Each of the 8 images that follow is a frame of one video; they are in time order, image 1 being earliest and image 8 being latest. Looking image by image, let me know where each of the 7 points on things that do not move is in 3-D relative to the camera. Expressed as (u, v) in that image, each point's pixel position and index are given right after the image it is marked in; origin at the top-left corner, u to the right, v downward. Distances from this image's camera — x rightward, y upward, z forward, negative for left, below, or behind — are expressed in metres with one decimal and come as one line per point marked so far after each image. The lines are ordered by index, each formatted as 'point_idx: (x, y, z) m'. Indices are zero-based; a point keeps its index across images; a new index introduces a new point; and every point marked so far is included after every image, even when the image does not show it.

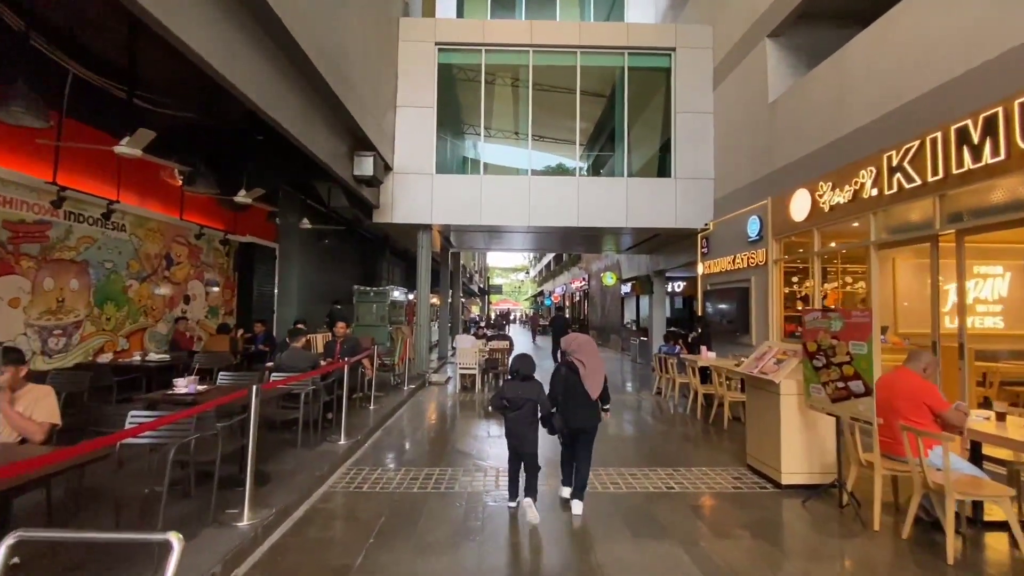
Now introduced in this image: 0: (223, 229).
0: (-6.3, +1.3, +10.9) m
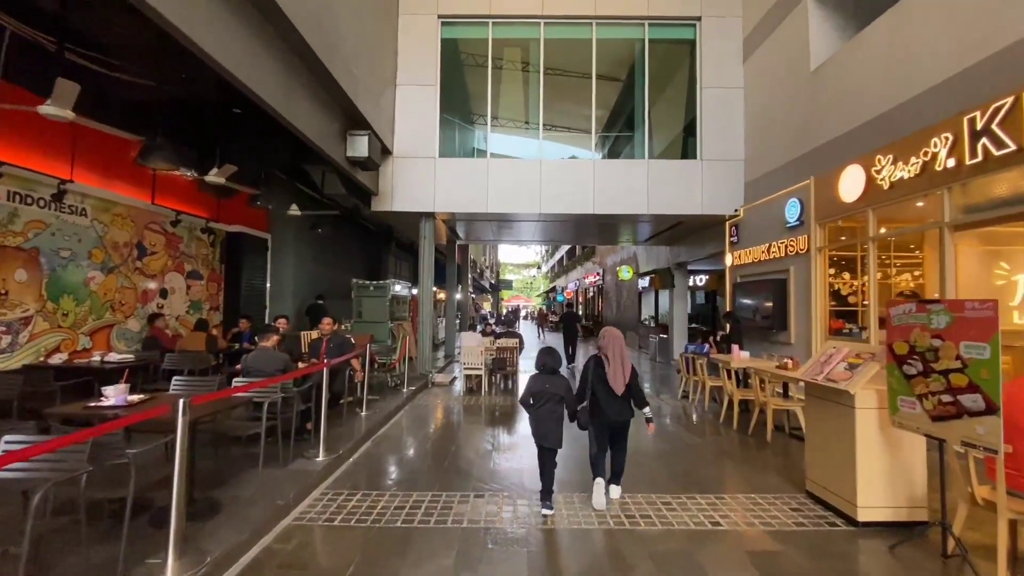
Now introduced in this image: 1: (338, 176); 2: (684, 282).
0: (-6.1, +1.4, +10.0) m
1: (-3.9, +2.5, +11.0) m
2: (+6.1, +0.2, +17.5) m
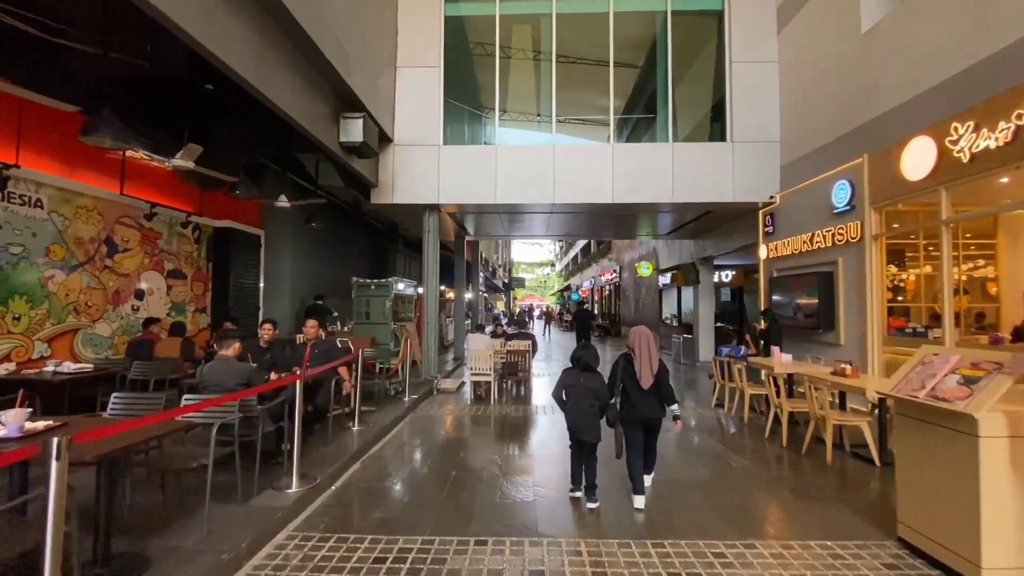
0: (-6.0, +1.4, +9.1) m
1: (-3.7, +2.5, +10.1) m
2: (+6.5, +0.3, +16.3) m
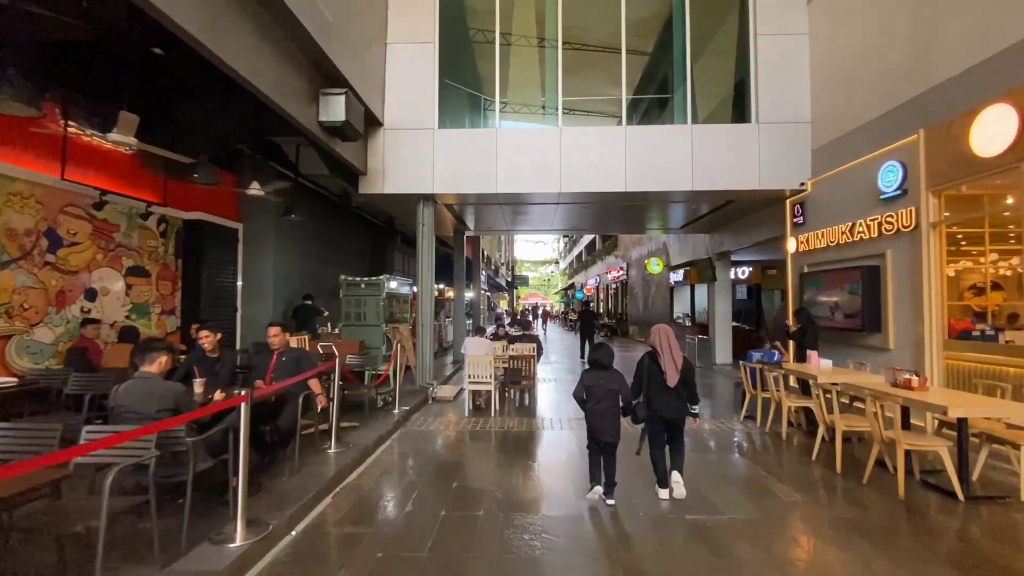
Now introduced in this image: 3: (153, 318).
0: (-5.9, +1.4, +8.1) m
1: (-3.6, +2.6, +9.1) m
2: (+6.6, +0.4, +15.2) m
3: (-6.0, -0.5, +8.3) m
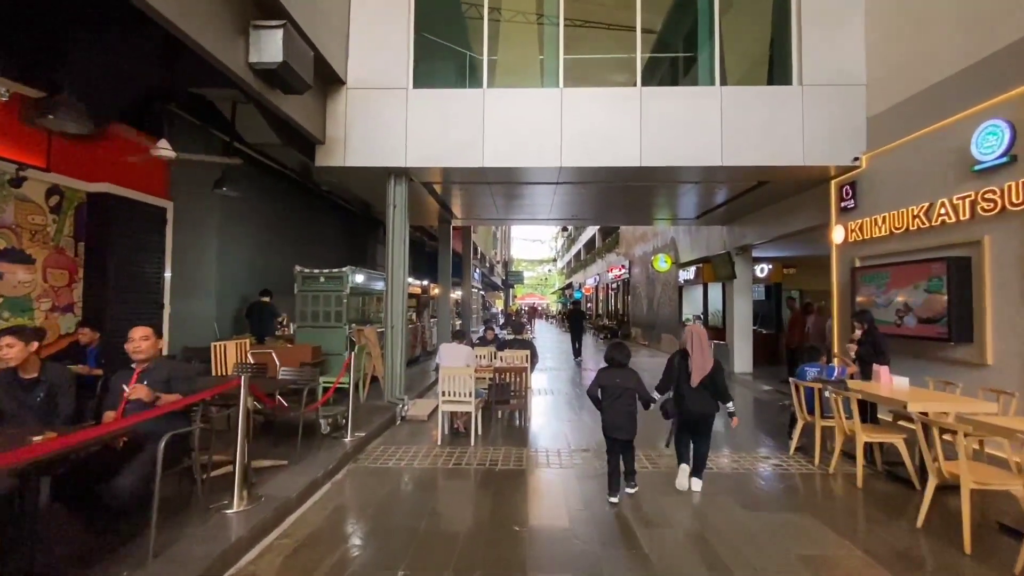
0: (-6.1, +1.6, +6.3) m
1: (-3.8, +2.7, +7.3) m
2: (+6.3, +0.4, +13.5) m
3: (-6.2, -0.4, +6.5) m
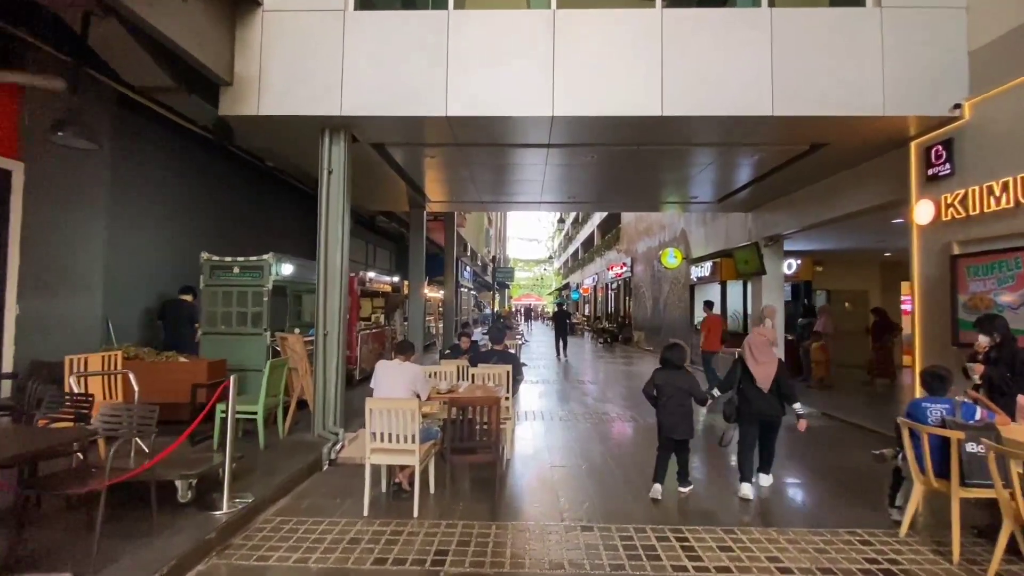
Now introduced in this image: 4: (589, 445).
0: (-6.4, +1.7, +4.1) m
1: (-4.1, +2.8, +5.1) m
2: (+6.0, +0.5, +11.3) m
3: (-6.5, -0.3, +4.3) m
4: (+1.1, -2.2, +6.9) m
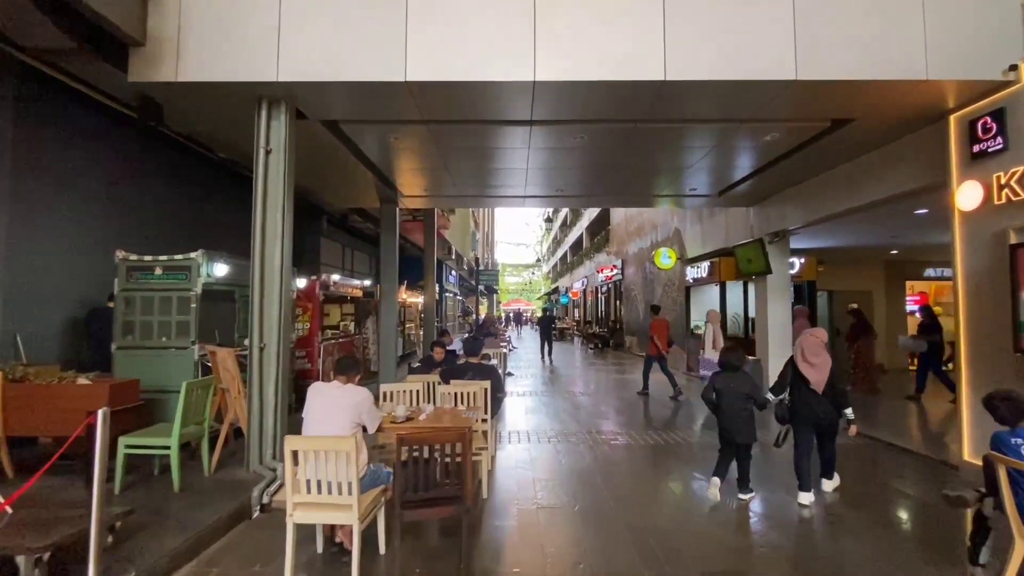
0: (-6.6, +1.6, +2.9) m
1: (-4.3, +2.7, +4.0) m
2: (+5.6, +0.5, +10.4) m
3: (-6.7, -0.3, +3.1) m
4: (+0.8, -2.2, +5.9) m
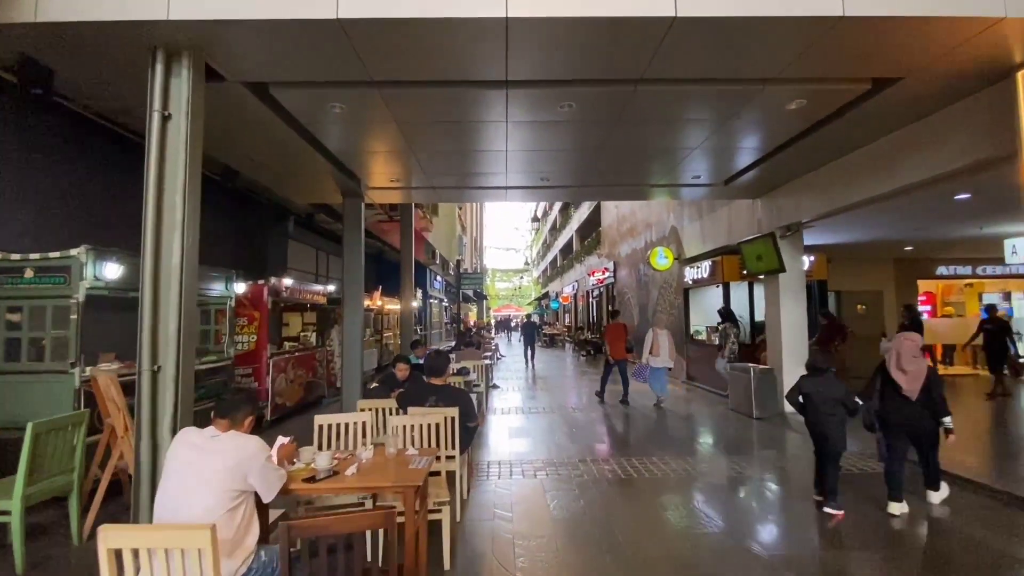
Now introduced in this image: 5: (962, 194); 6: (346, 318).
0: (-6.8, +1.6, +1.6) m
1: (-4.6, +2.7, +2.8) m
2: (+5.3, +0.5, +9.3) m
3: (-6.9, -0.4, +1.8) m
4: (+0.6, -2.2, +4.7) m
5: (+6.1, +1.3, +6.8) m
6: (-2.9, -0.6, +9.3) m
